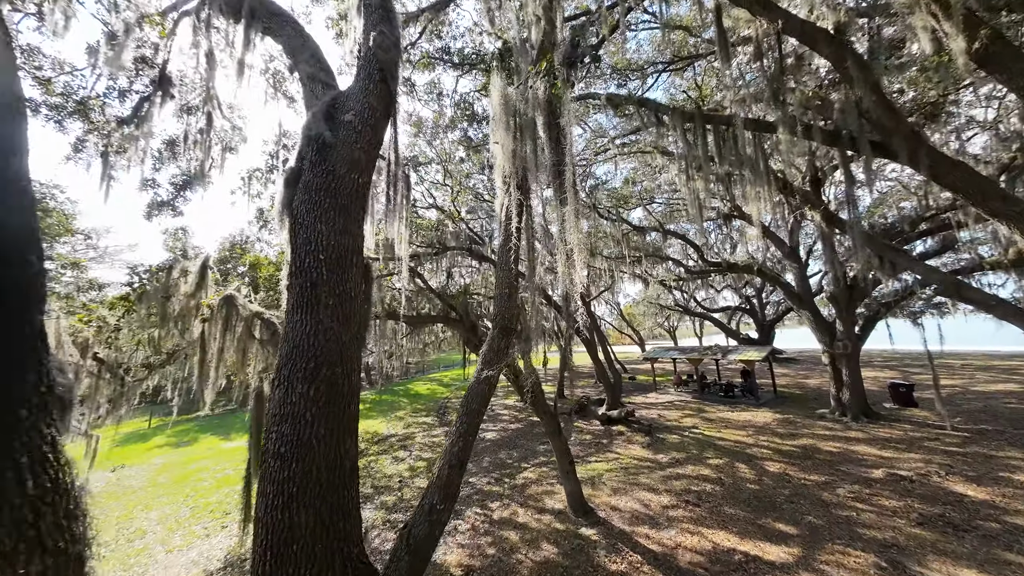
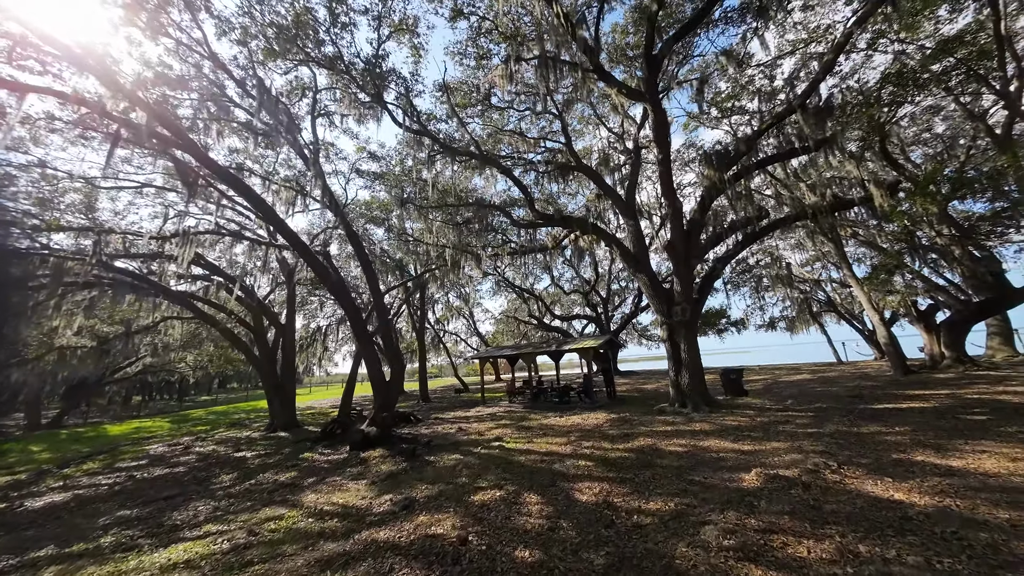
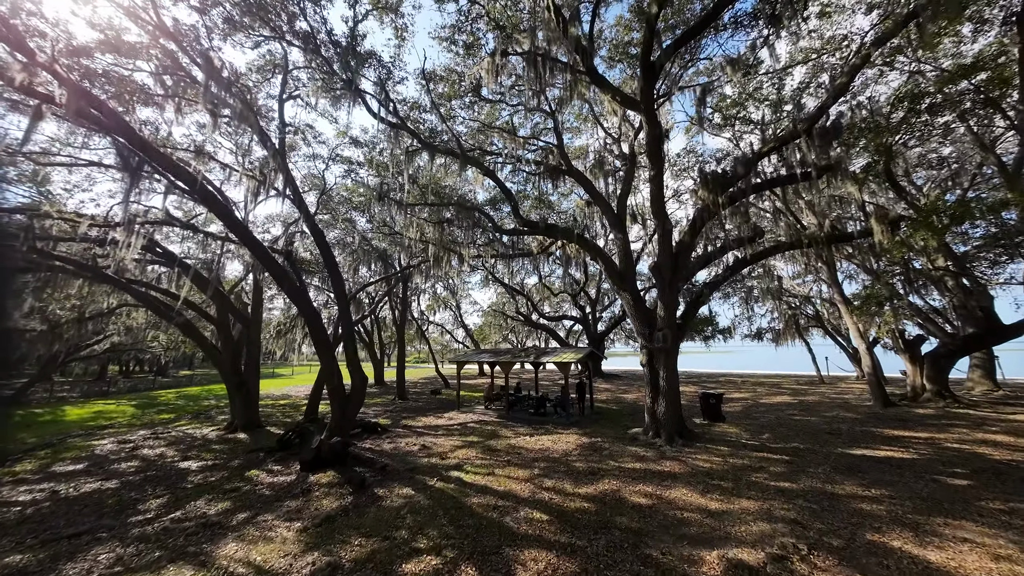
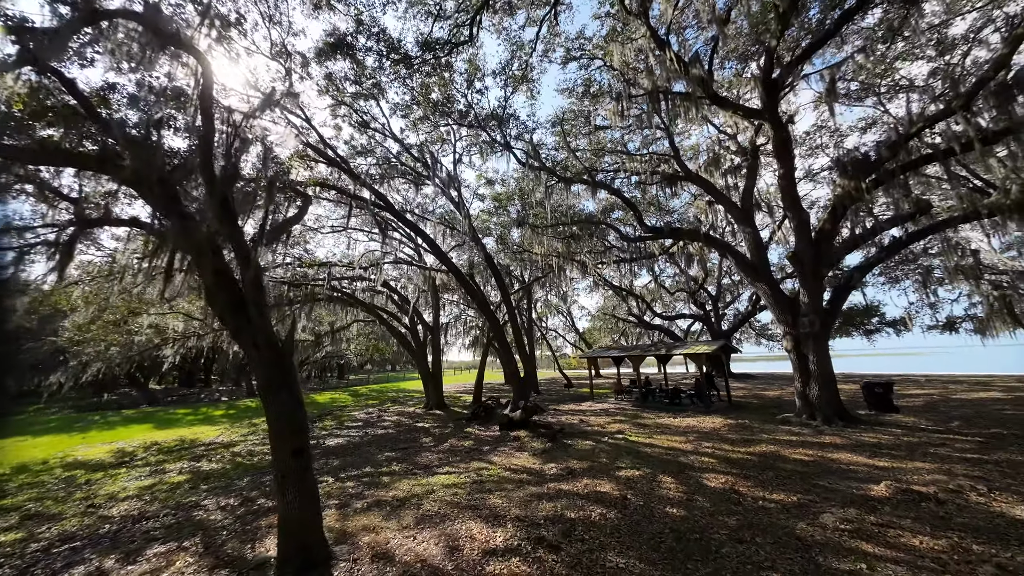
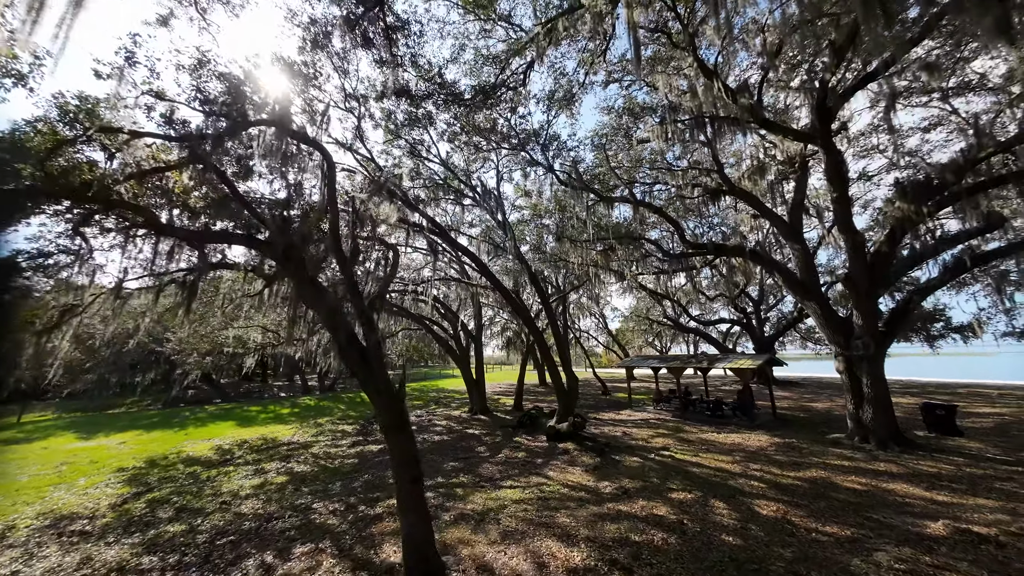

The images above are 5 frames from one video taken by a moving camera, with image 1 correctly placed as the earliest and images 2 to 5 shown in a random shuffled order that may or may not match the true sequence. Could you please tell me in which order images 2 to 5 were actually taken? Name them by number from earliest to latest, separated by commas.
5, 4, 2, 3
